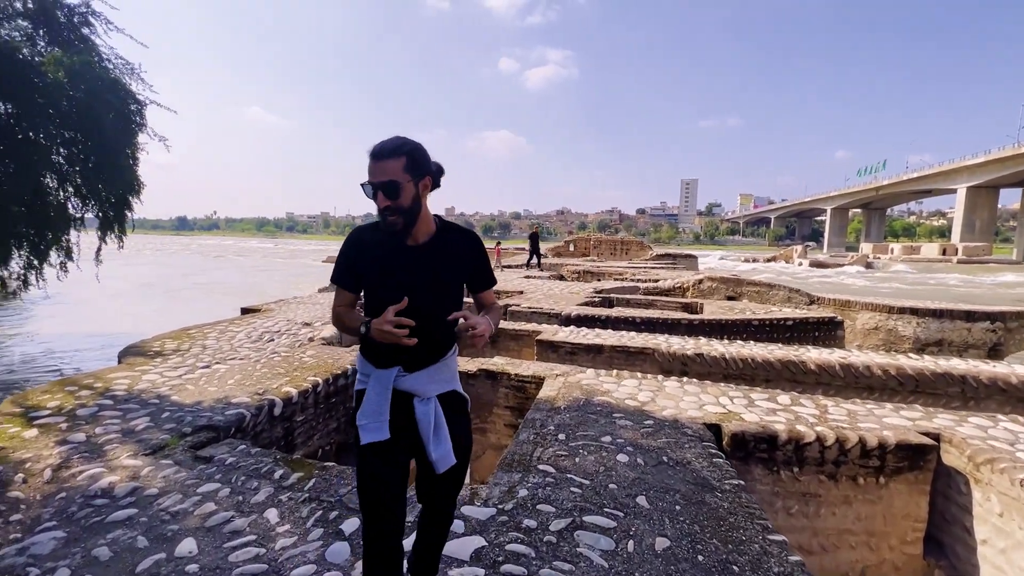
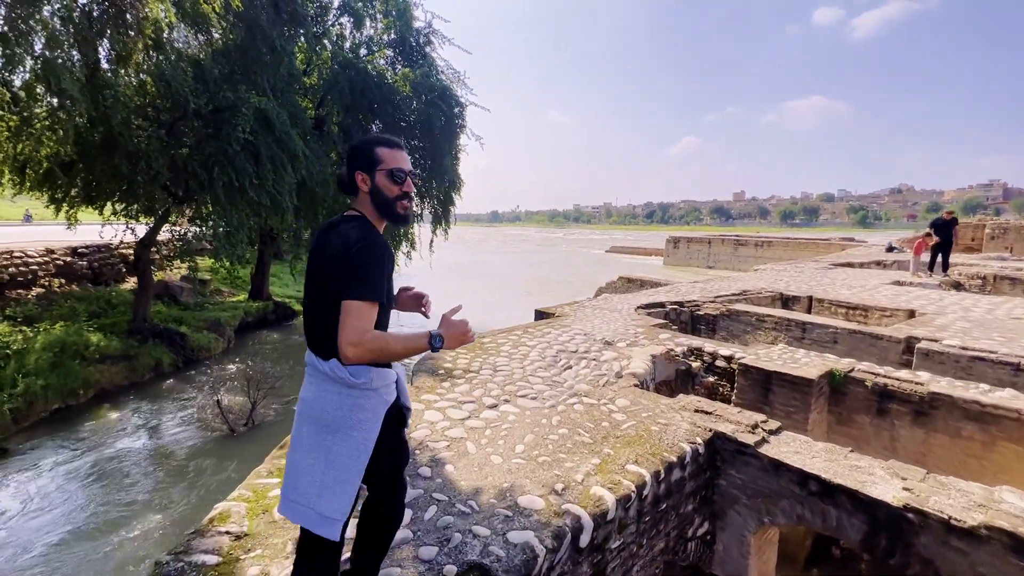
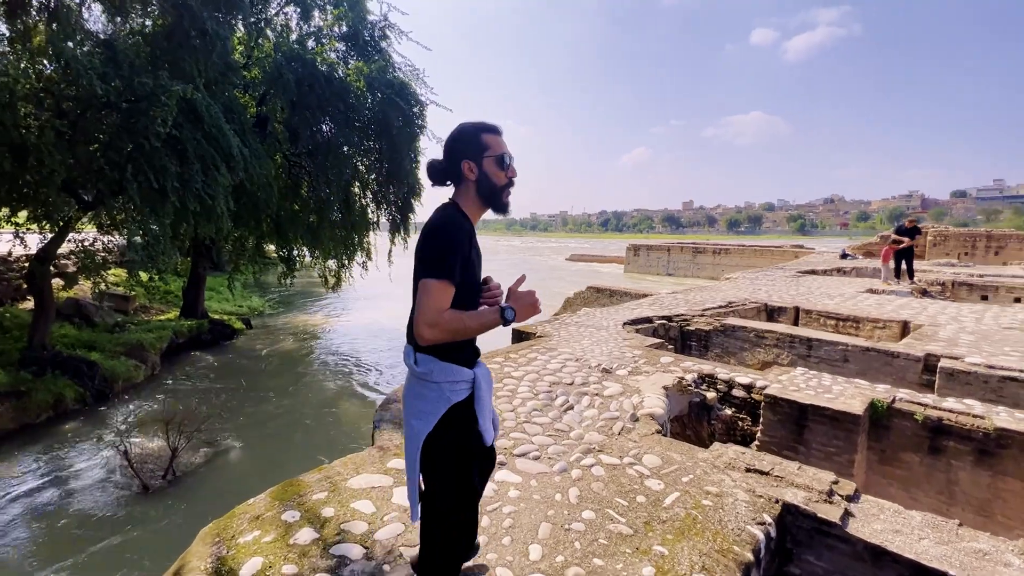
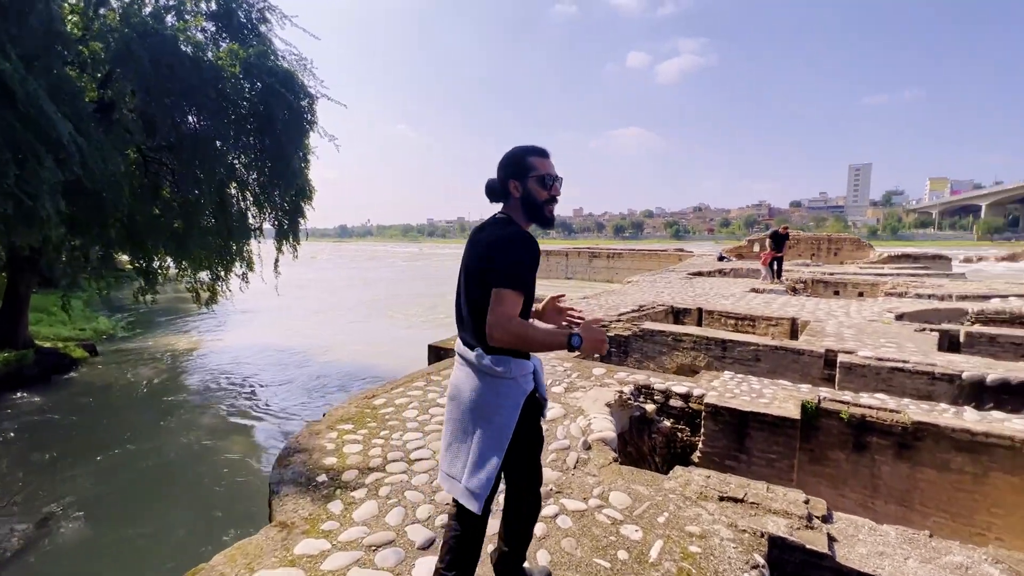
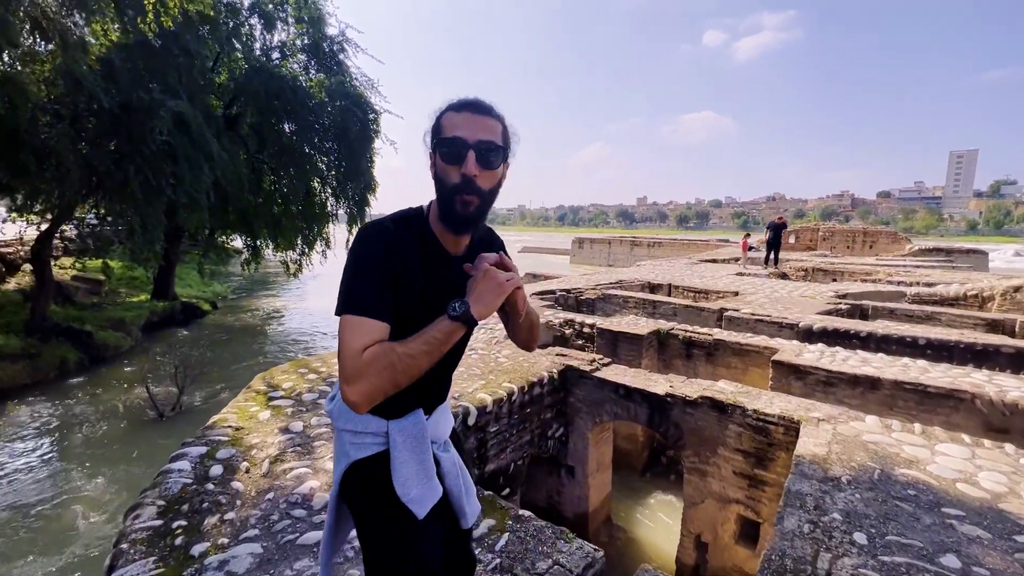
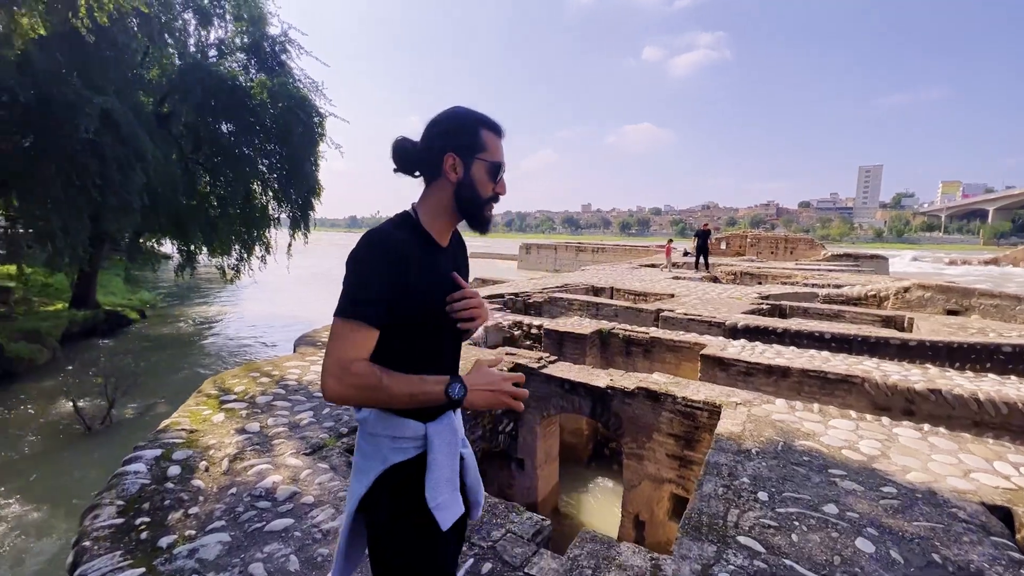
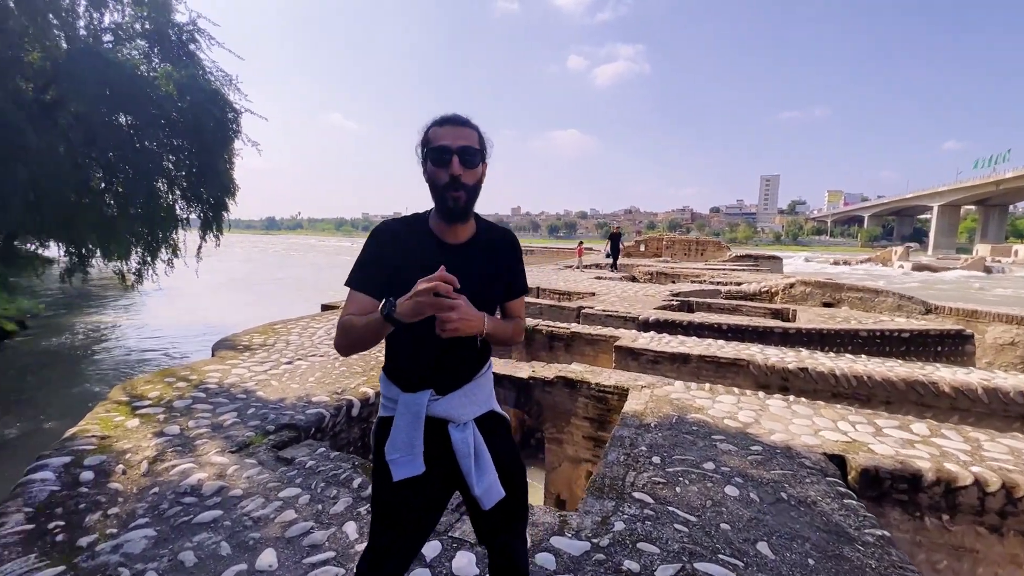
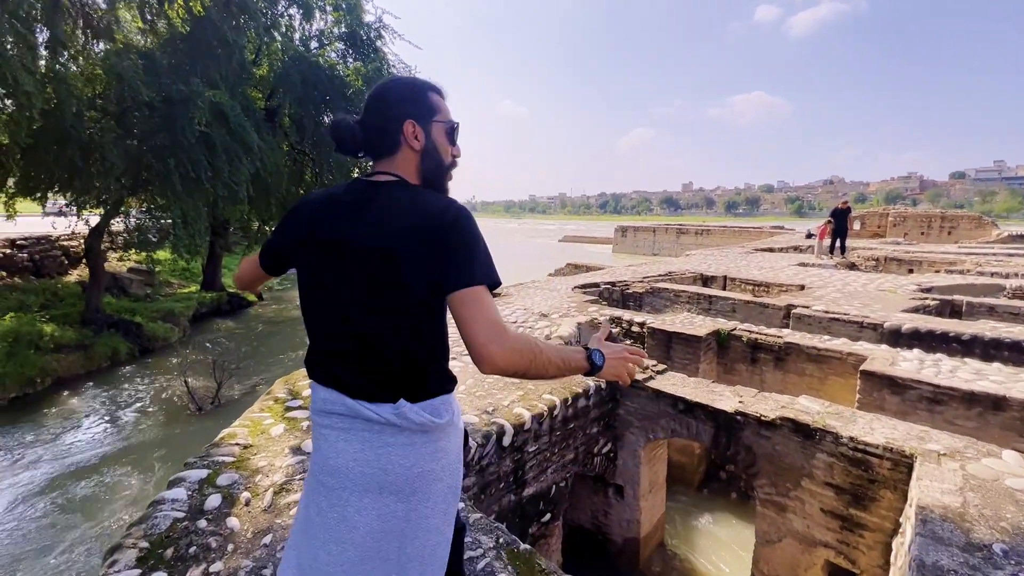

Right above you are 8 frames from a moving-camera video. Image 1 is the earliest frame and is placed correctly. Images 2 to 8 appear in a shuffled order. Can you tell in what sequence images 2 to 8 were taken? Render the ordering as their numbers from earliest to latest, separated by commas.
7, 6, 5, 8, 2, 3, 4
